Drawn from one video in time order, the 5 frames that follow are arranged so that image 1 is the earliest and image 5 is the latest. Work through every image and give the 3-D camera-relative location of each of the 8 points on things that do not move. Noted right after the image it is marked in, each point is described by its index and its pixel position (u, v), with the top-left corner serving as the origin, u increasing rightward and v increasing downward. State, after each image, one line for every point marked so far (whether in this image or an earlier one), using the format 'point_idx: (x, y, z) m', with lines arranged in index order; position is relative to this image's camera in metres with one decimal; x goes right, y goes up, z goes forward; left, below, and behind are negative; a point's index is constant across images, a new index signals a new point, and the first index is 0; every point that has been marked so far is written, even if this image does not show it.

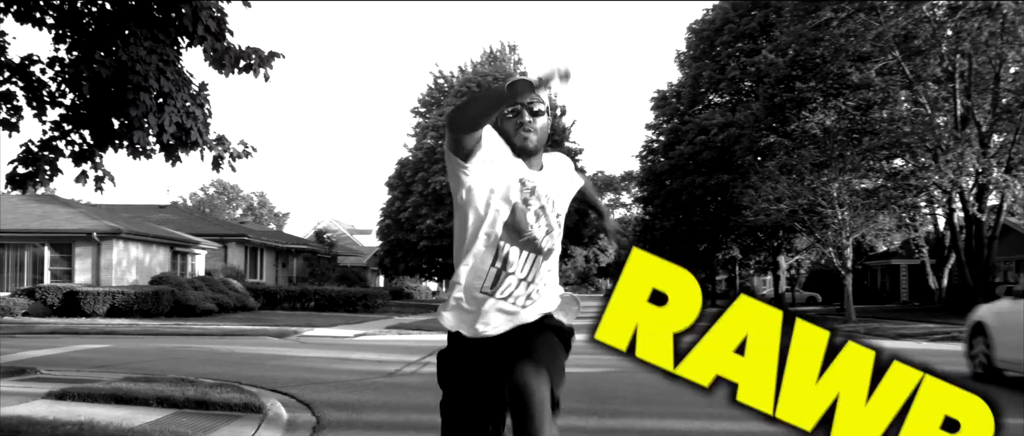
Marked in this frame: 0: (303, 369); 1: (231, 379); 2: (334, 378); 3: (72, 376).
0: (-1.9, -1.4, +10.6) m
1: (-2.1, -1.3, +8.8) m
2: (-1.5, -1.3, +9.6) m
3: (-3.4, -1.2, +8.9) m
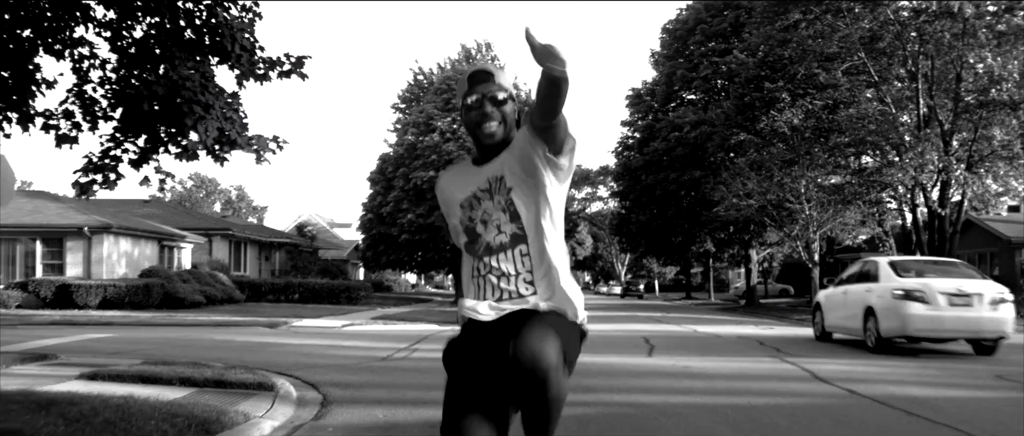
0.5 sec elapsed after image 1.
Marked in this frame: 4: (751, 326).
0: (-2.1, -1.4, +11.4) m
1: (-2.3, -1.2, +9.7) m
2: (-1.6, -1.3, +10.5) m
3: (-3.6, -1.2, +9.8) m
4: (+3.8, -1.7, +18.1) m
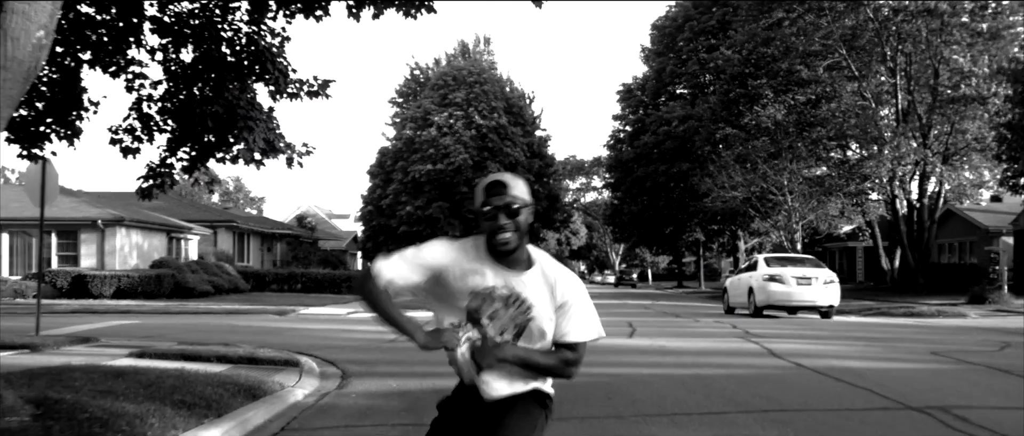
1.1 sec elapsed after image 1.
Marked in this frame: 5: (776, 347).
0: (-2.1, -1.3, +12.6) m
1: (-2.3, -1.2, +10.9) m
2: (-1.7, -1.3, +11.7) m
3: (-3.6, -1.2, +10.9) m
4: (+3.7, -1.6, +19.3) m
5: (+2.4, -1.2, +10.4) m
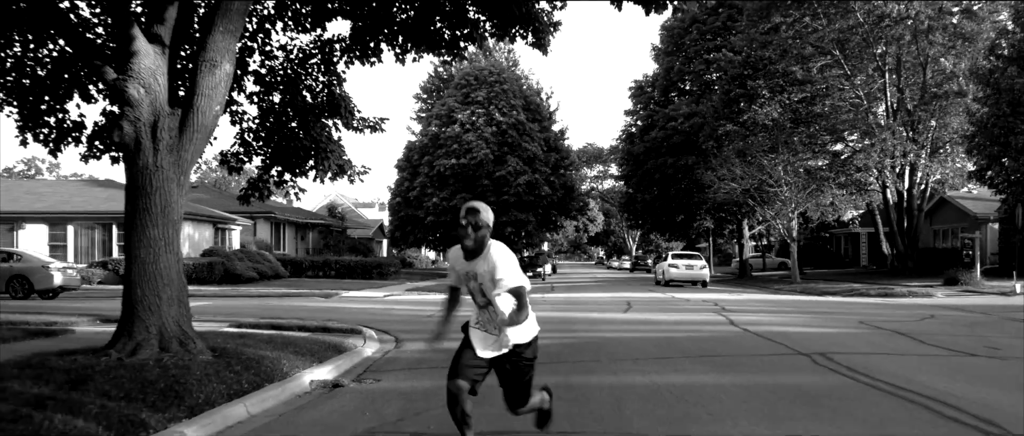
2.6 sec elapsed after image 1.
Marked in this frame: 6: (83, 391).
0: (-1.9, -1.3, +15.3) m
1: (-2.1, -1.2, +13.6) m
2: (-1.5, -1.3, +14.3) m
3: (-3.4, -1.2, +13.6) m
4: (+4.1, -1.4, +21.9) m
5: (+2.6, -1.1, +13.0) m
6: (-2.2, -0.9, +5.8) m
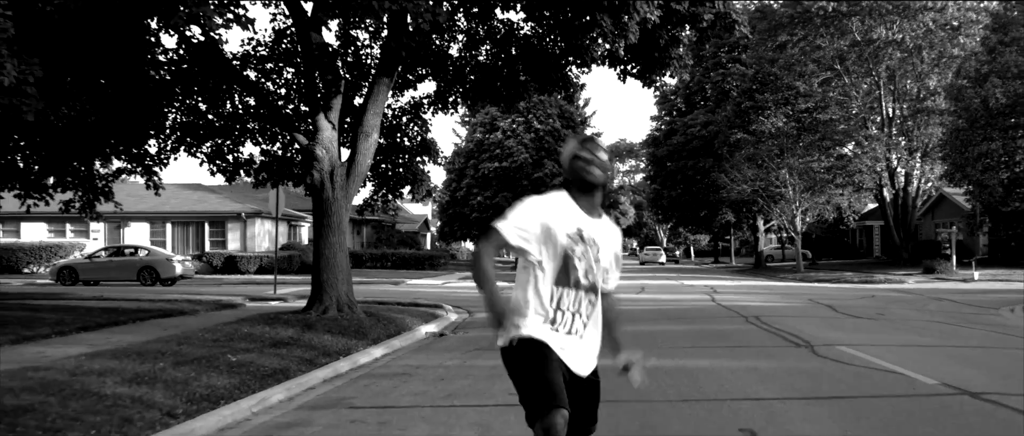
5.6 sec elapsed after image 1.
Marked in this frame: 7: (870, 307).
0: (-1.3, -1.4, +19.9) m
1: (-1.5, -1.3, +18.1) m
2: (-0.9, -1.3, +18.9) m
3: (-2.8, -1.3, +18.3) m
4: (+4.9, -1.4, +26.3) m
5: (+3.2, -1.2, +17.4) m
6: (-1.8, -1.0, +10.4) m
7: (+4.9, -1.2, +15.8) m
